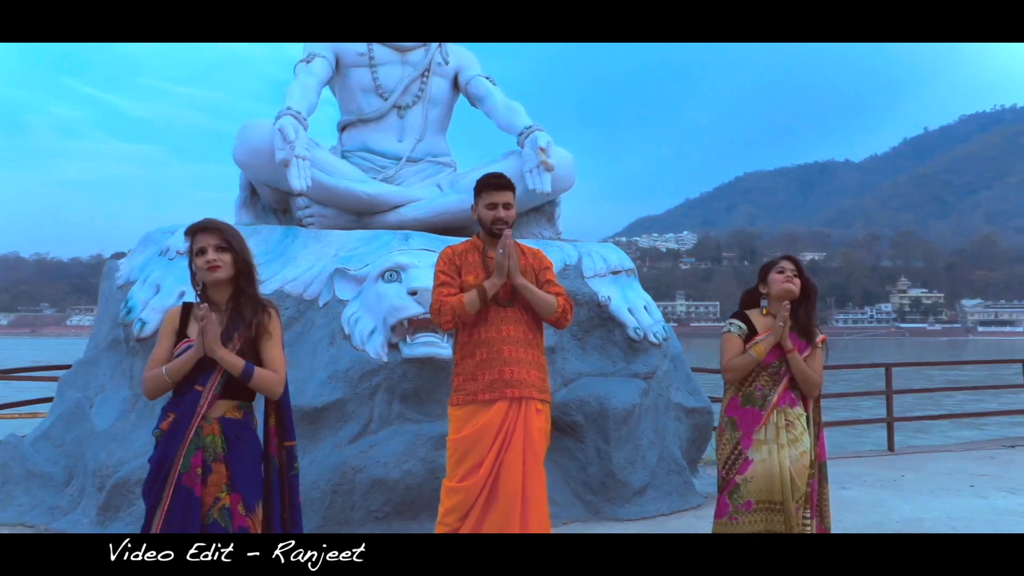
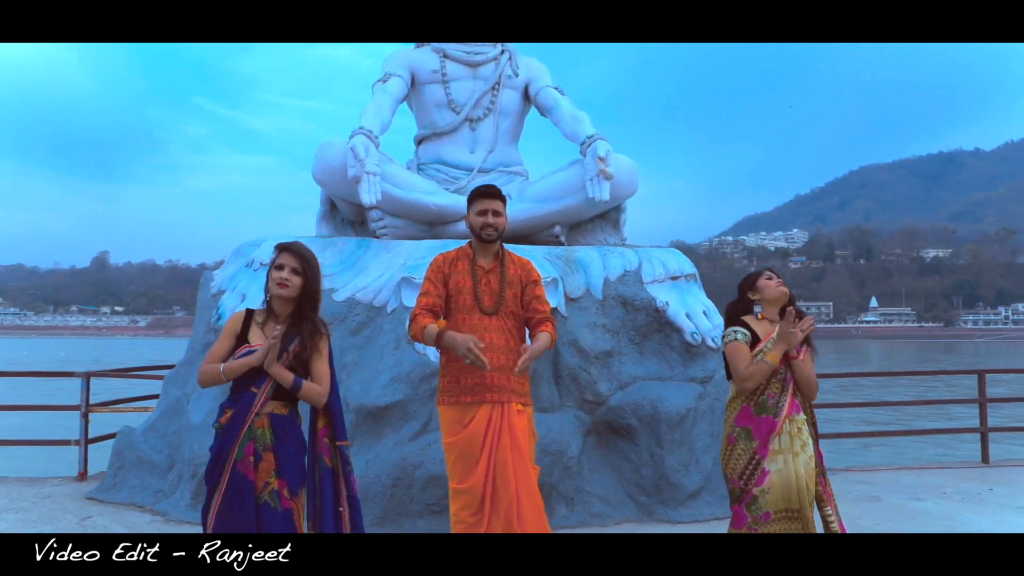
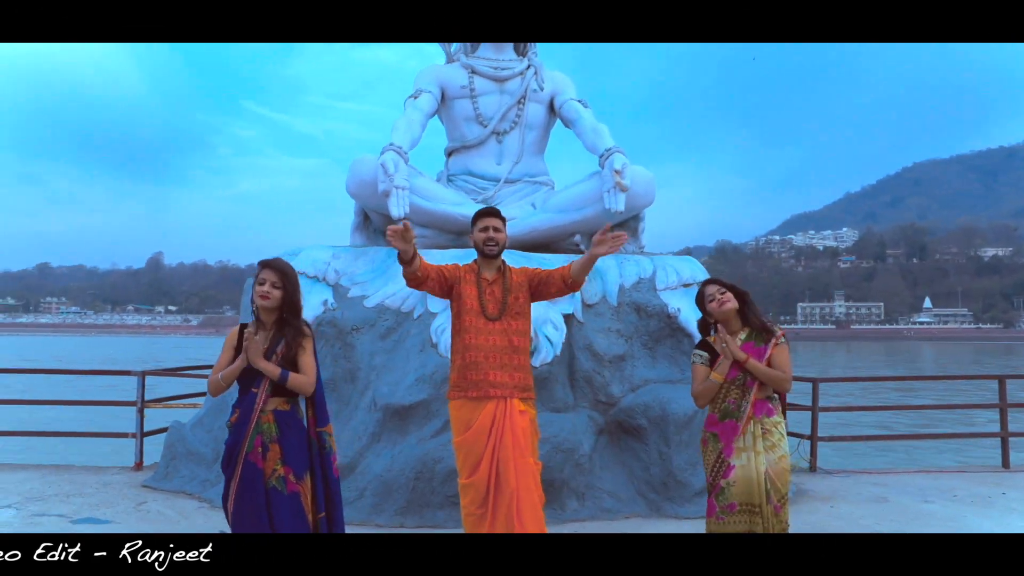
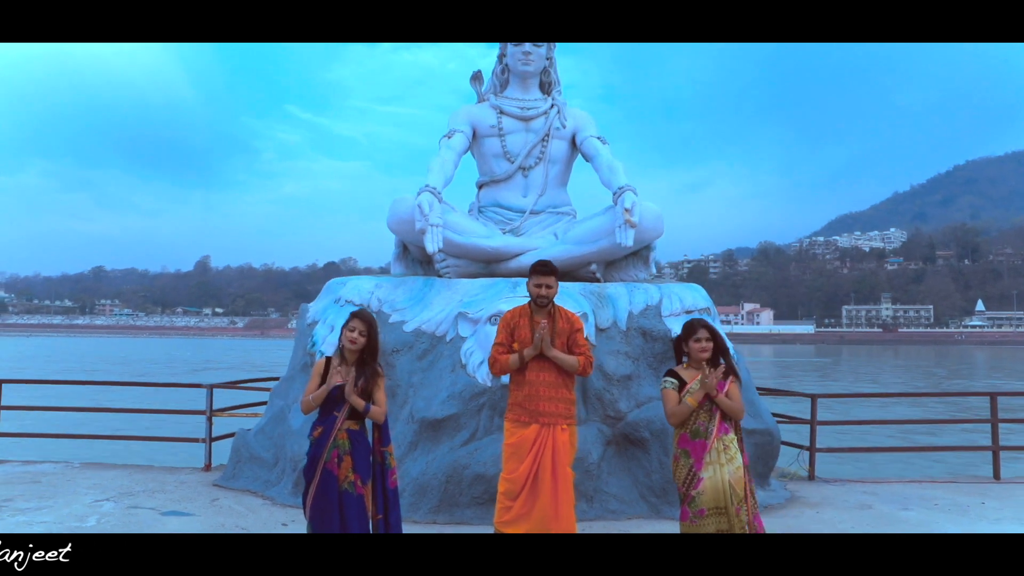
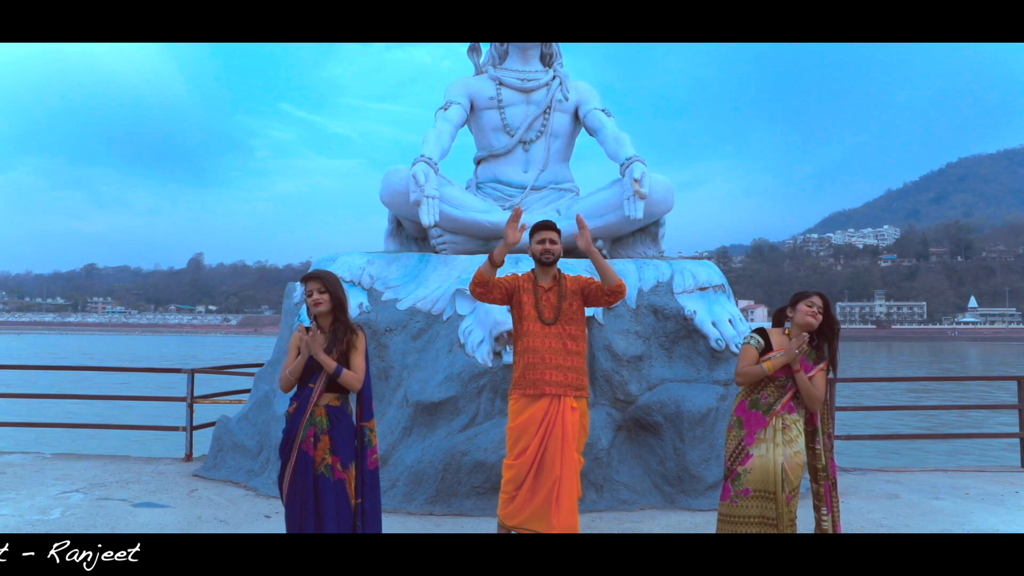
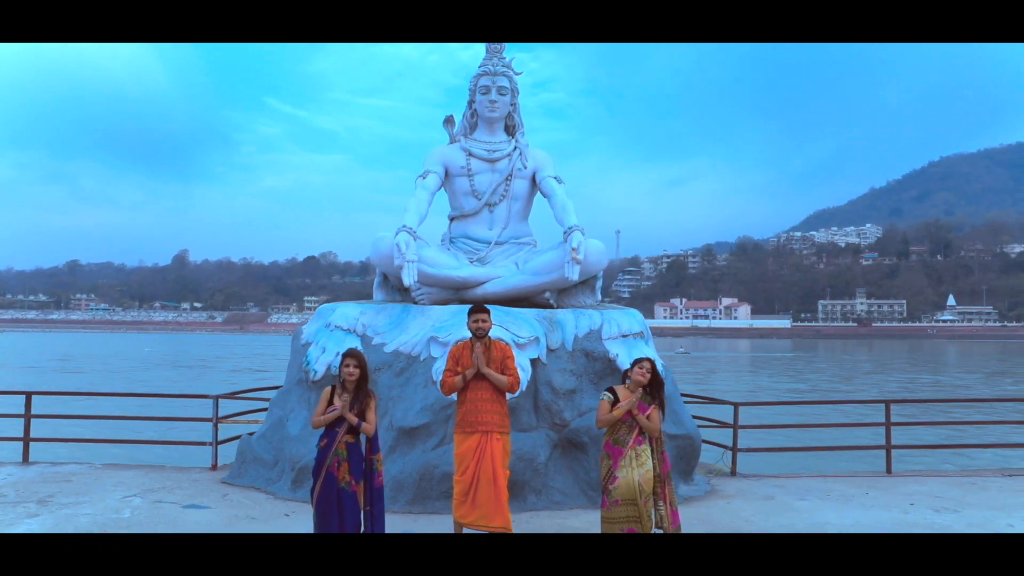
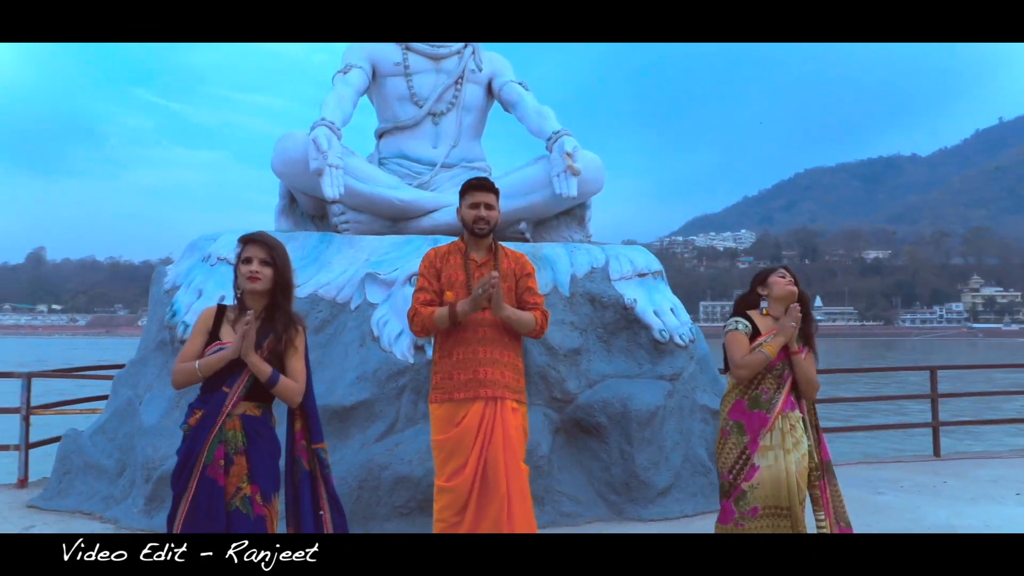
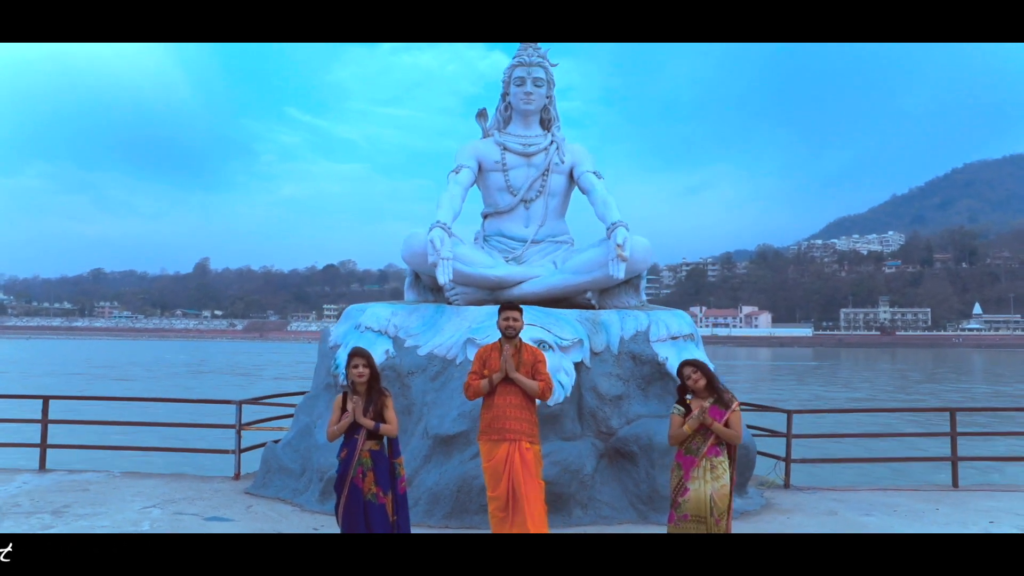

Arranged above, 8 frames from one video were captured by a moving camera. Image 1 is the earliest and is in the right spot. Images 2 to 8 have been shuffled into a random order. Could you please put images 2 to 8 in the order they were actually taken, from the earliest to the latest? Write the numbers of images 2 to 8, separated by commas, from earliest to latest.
7, 2, 3, 5, 4, 8, 6
